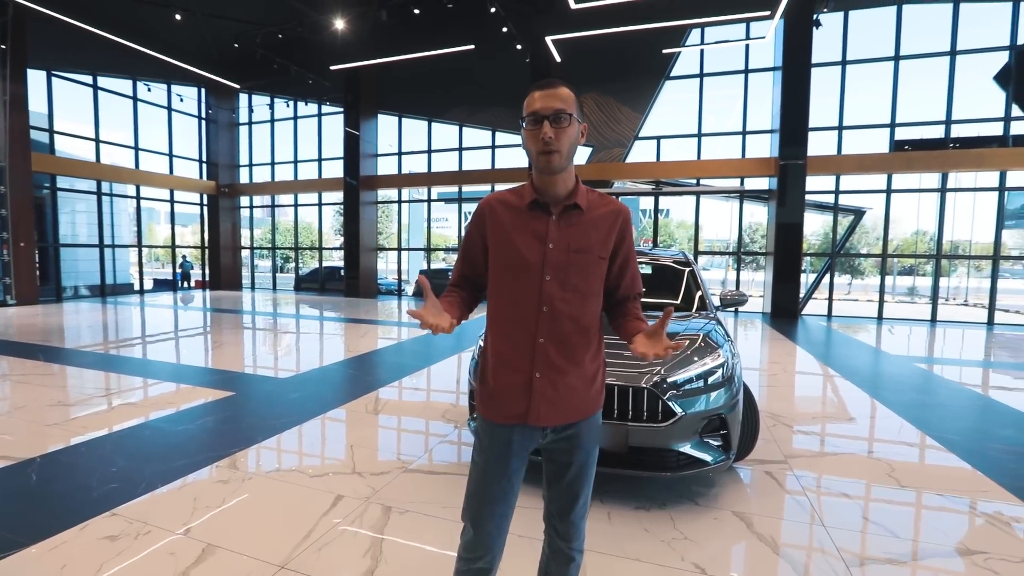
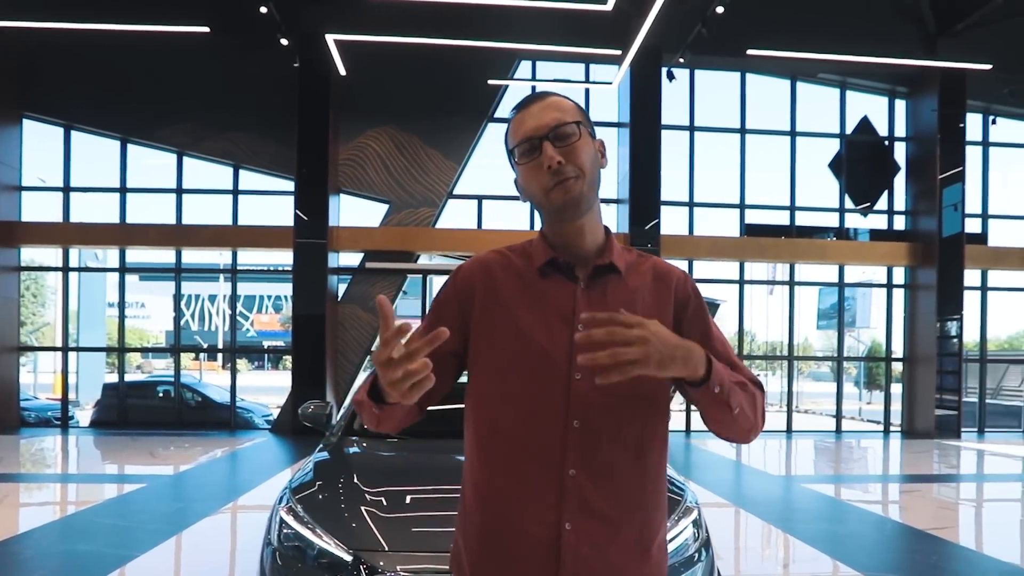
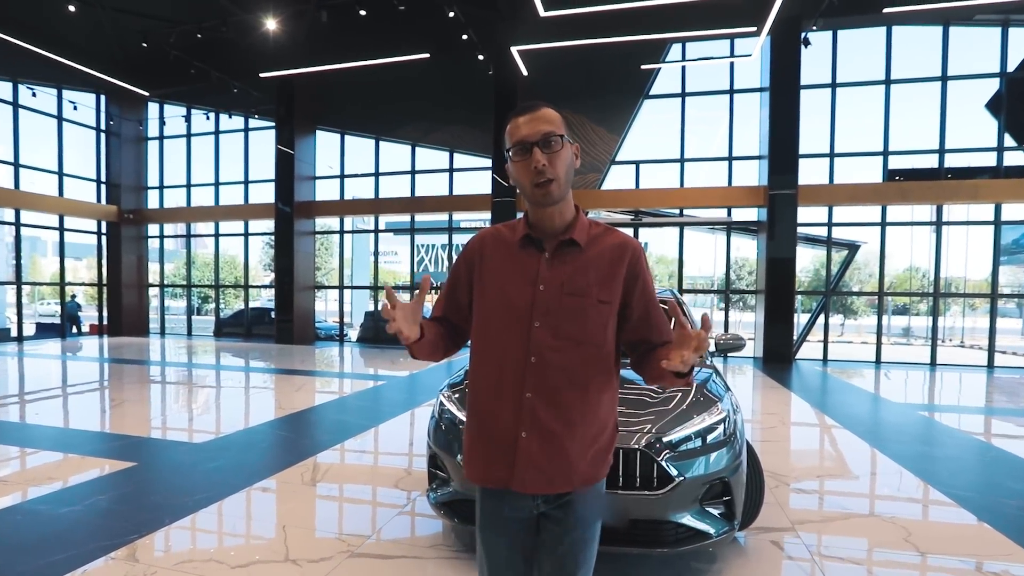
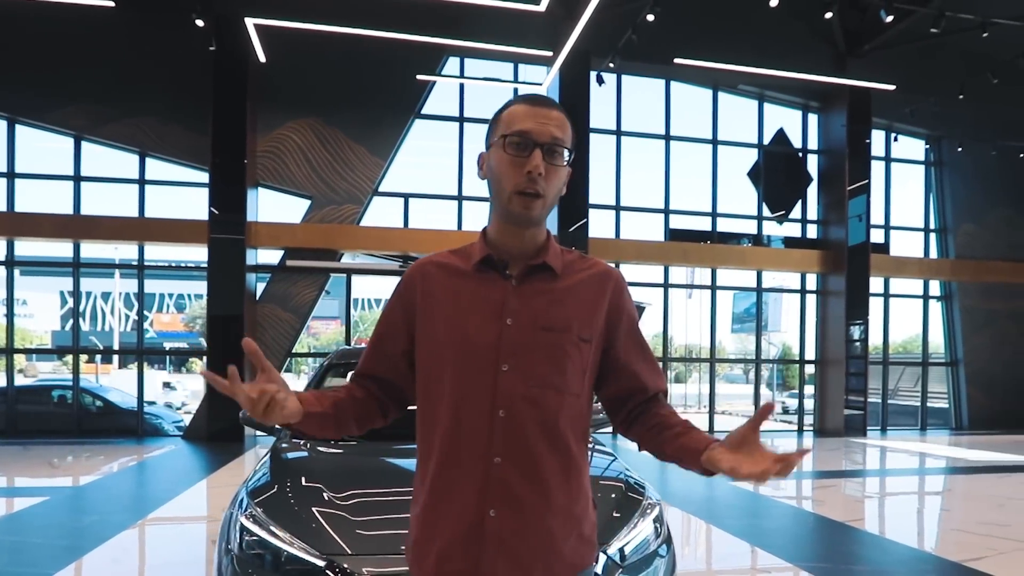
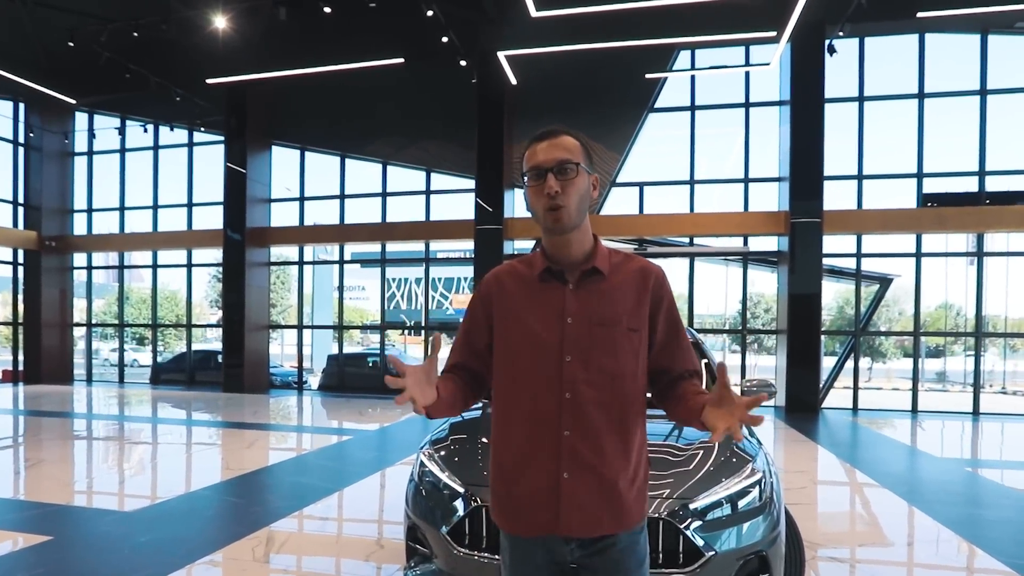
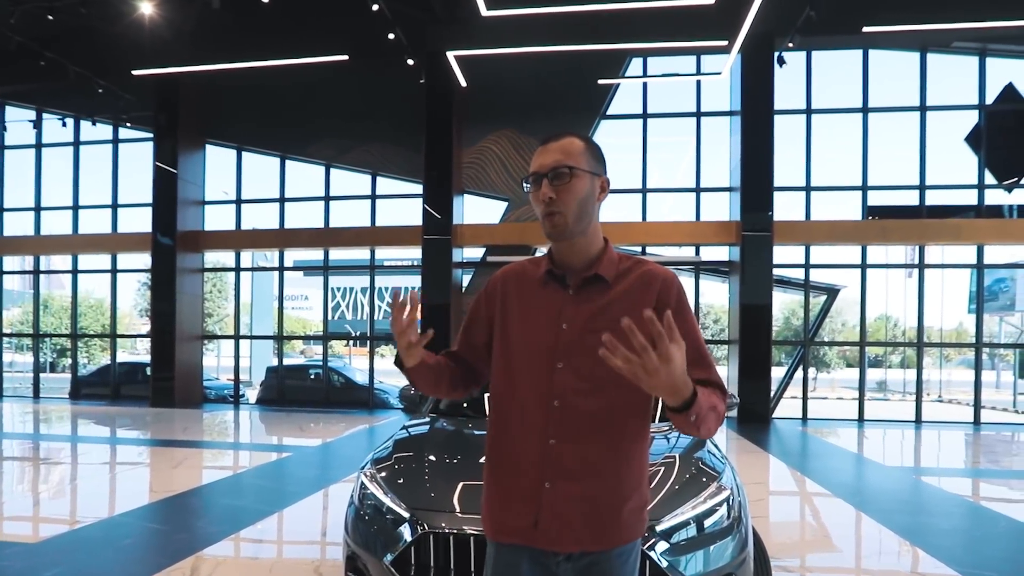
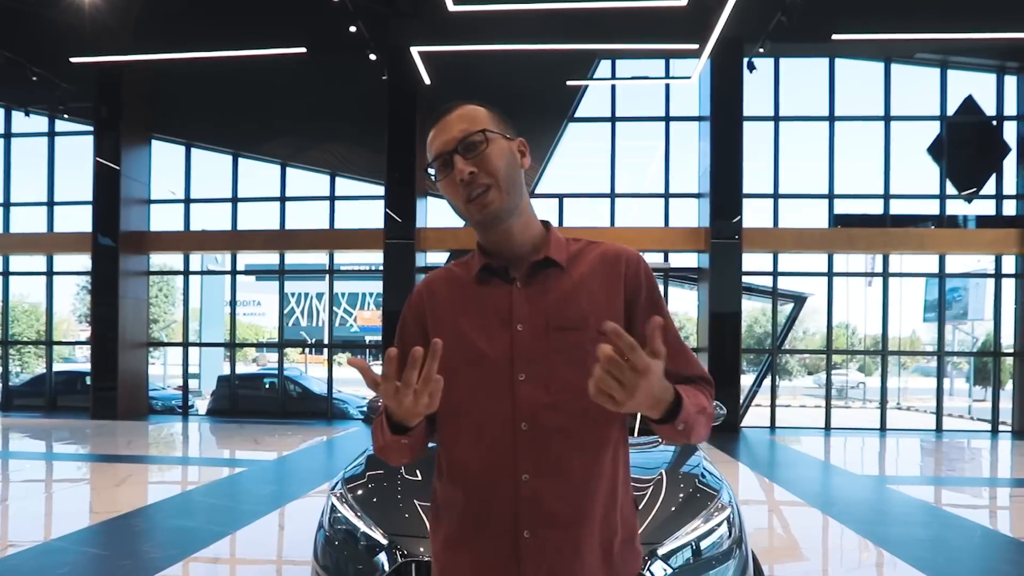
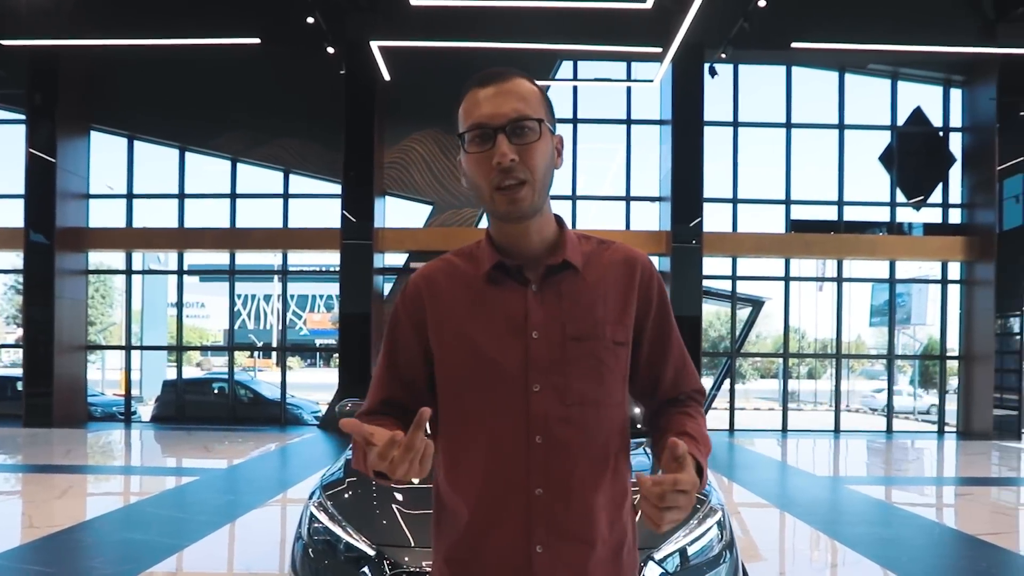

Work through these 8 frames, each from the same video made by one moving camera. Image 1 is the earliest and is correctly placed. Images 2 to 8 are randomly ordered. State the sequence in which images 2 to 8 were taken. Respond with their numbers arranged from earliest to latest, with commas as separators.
3, 5, 6, 7, 8, 2, 4
